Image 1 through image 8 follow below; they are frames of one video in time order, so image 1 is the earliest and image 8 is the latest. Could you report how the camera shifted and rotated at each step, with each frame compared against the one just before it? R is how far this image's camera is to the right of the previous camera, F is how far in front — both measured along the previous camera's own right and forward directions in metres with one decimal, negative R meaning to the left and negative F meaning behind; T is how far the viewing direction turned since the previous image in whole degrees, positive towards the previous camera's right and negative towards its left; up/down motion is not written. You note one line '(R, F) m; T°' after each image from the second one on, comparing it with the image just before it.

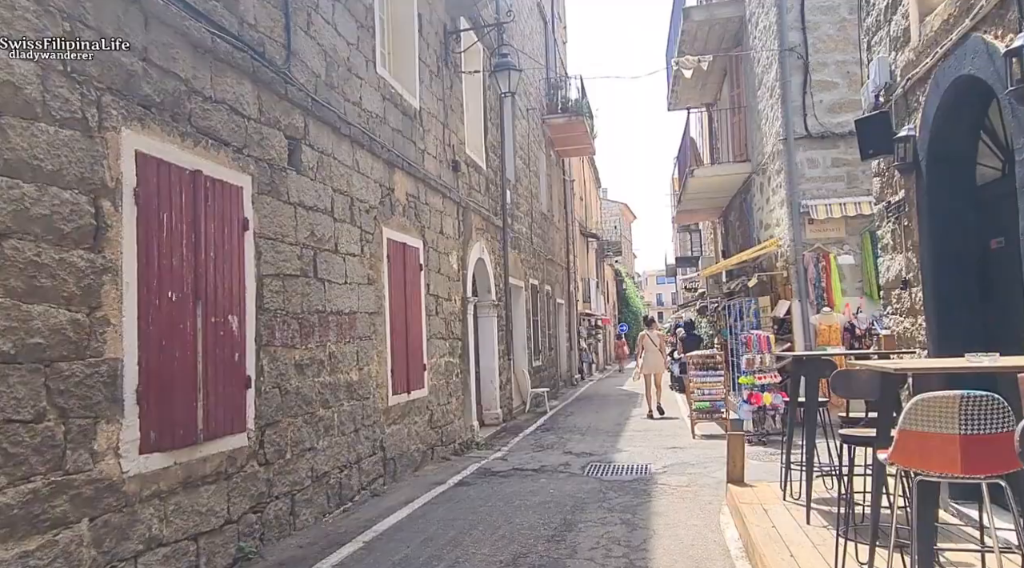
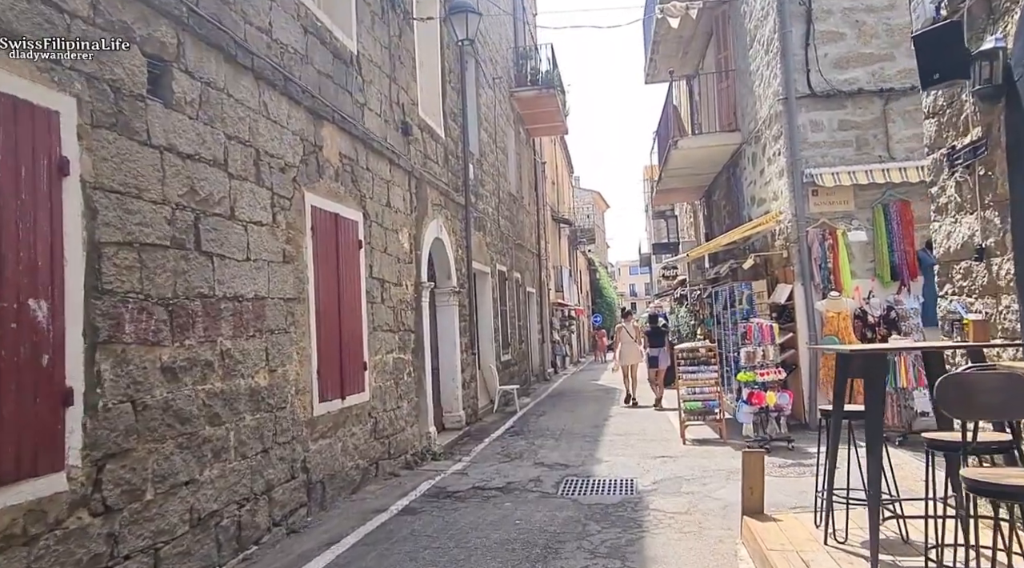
(+0.1, +1.4) m; +2°
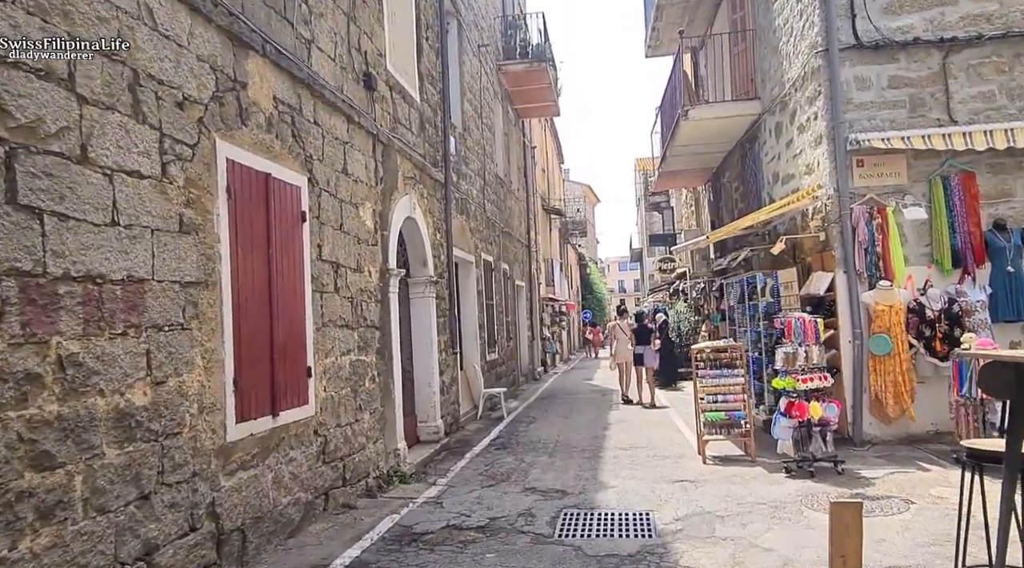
(0.0, +1.4) m; +1°
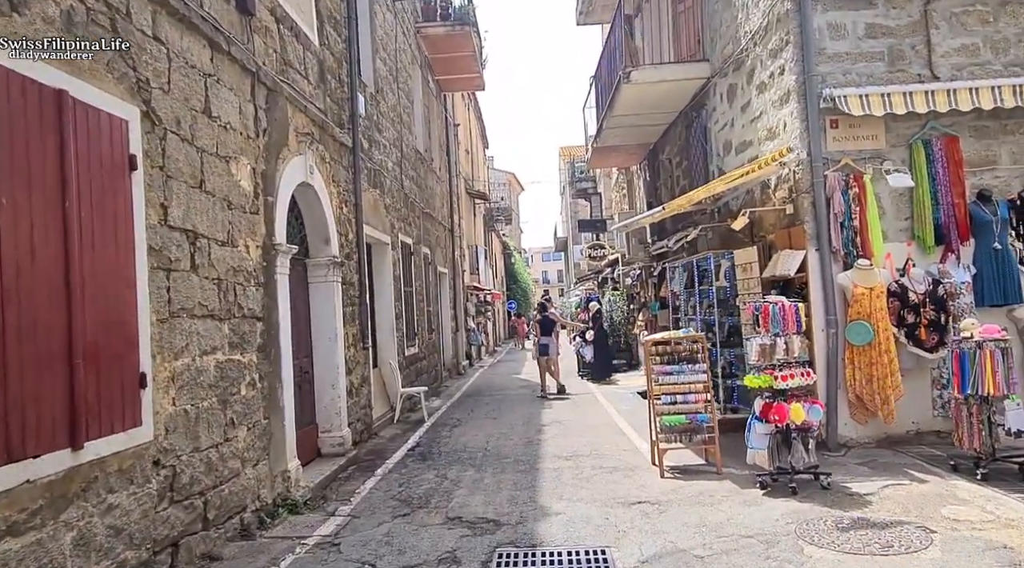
(0.0, +1.3) m; +5°
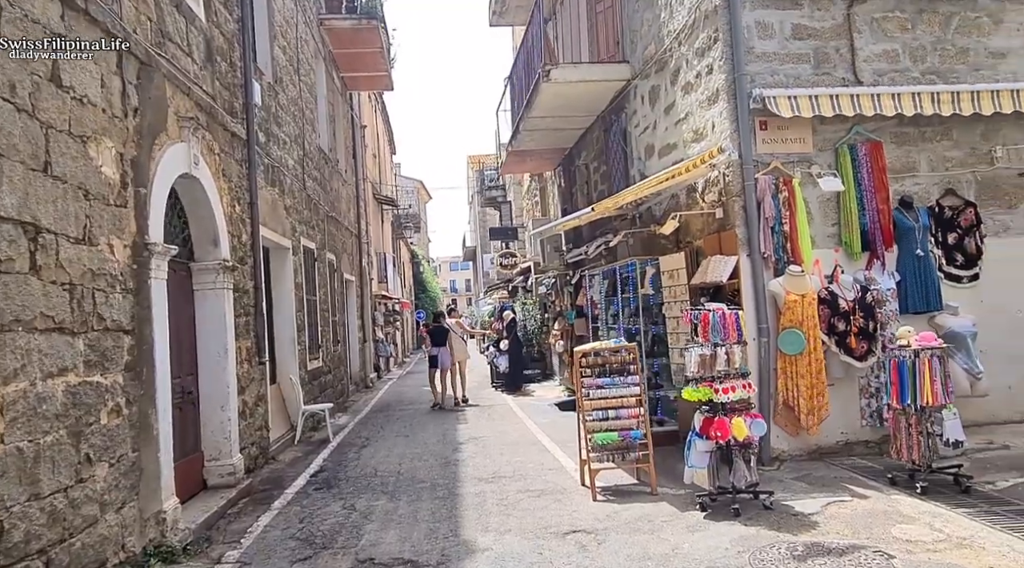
(-0.1, +0.6) m; +6°
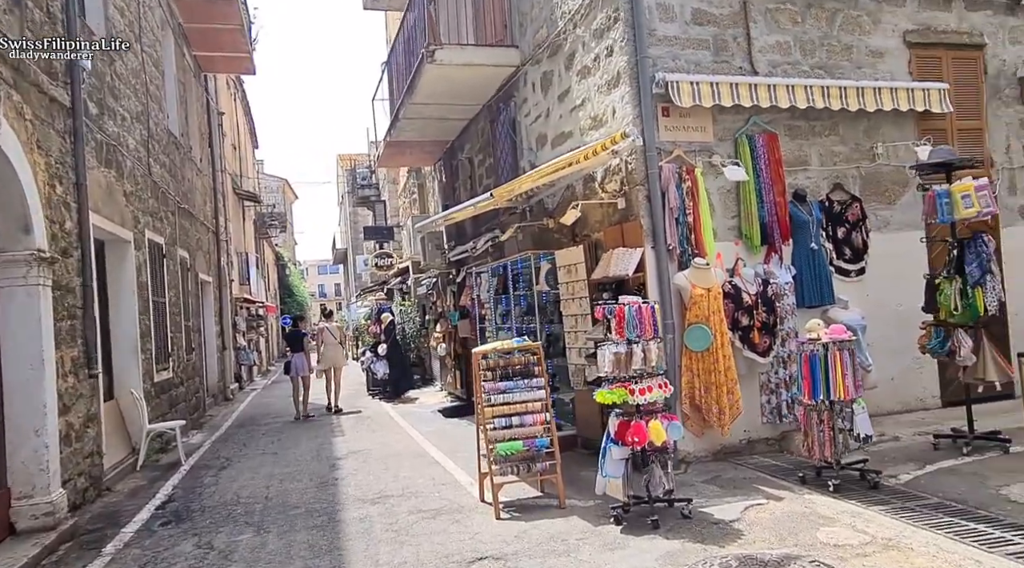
(-0.2, +0.7) m; +9°
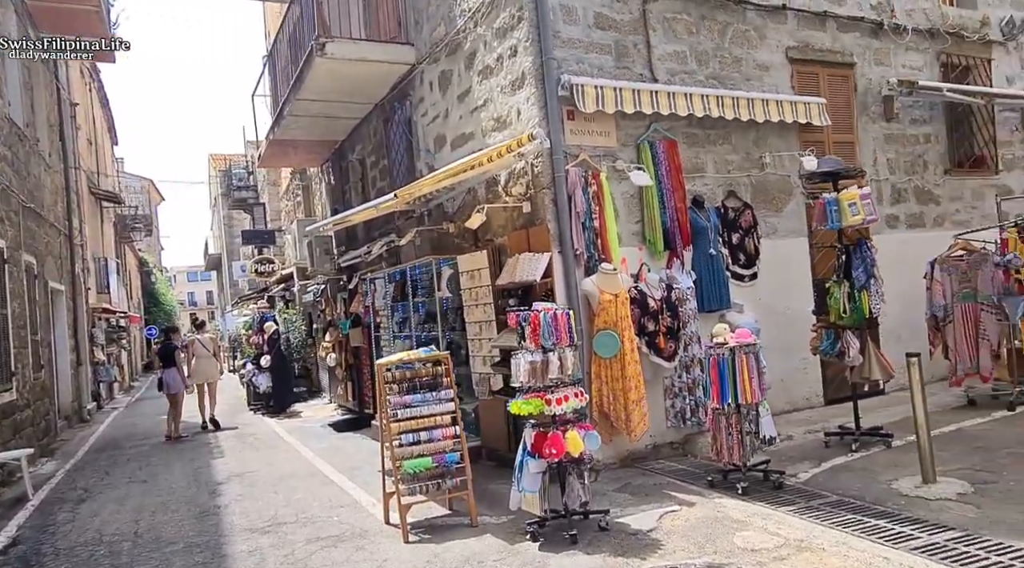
(-0.3, +0.3) m; +9°
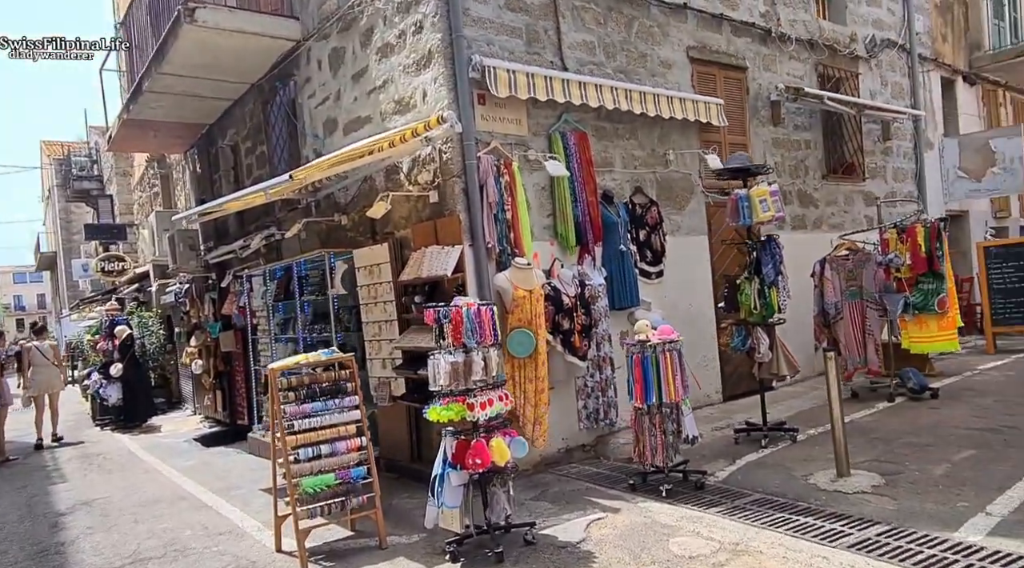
(-0.4, +0.6) m; +10°
